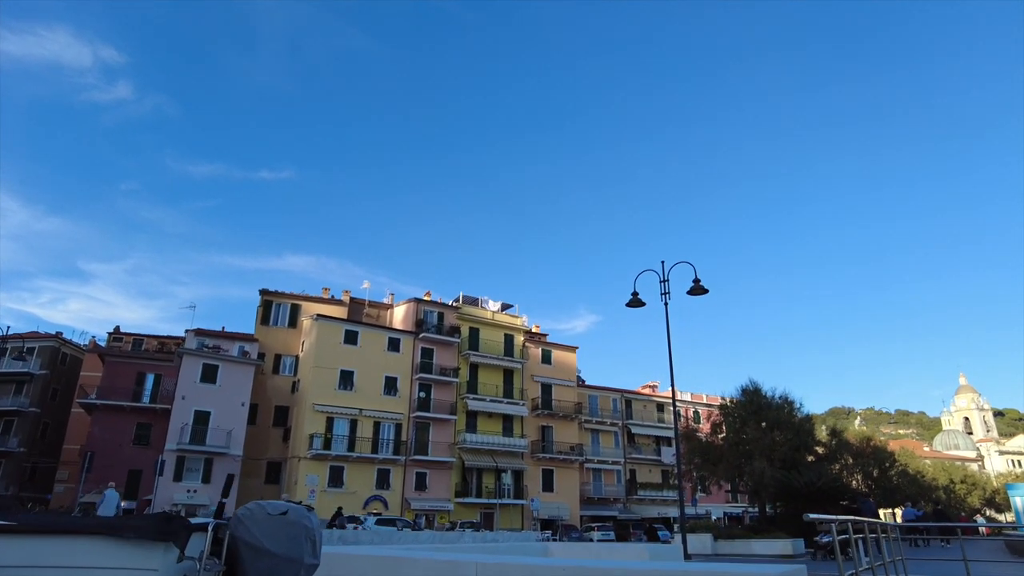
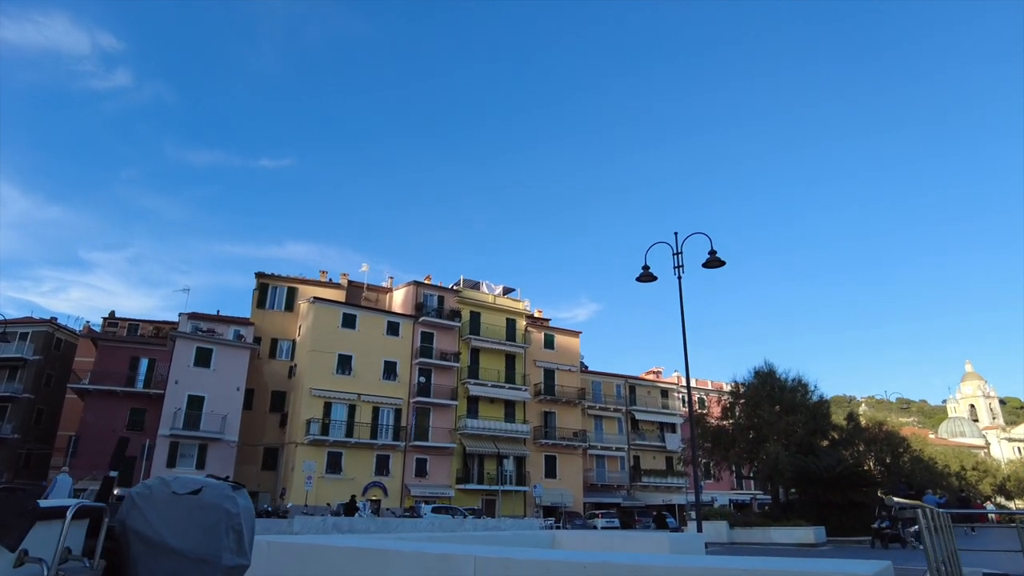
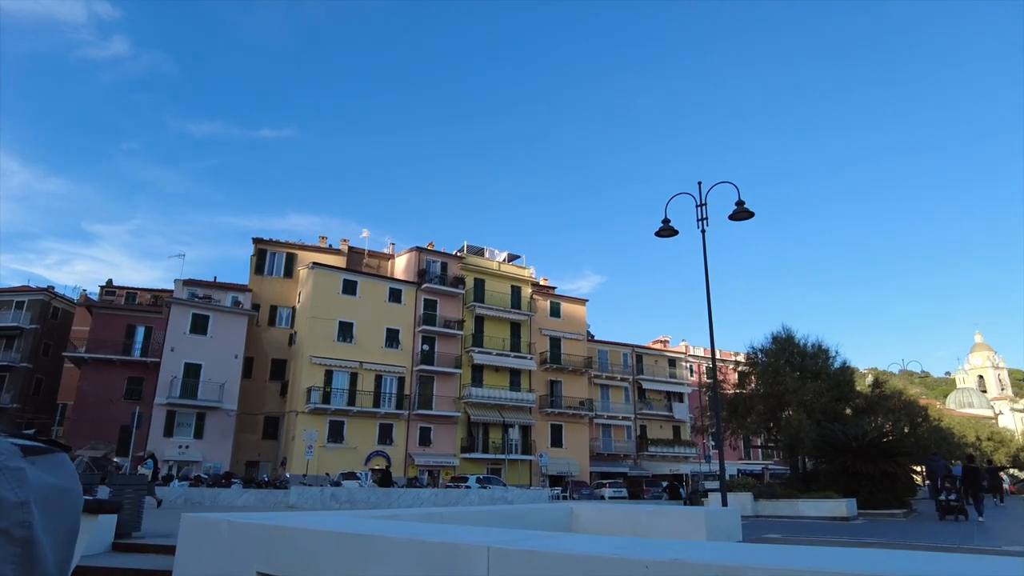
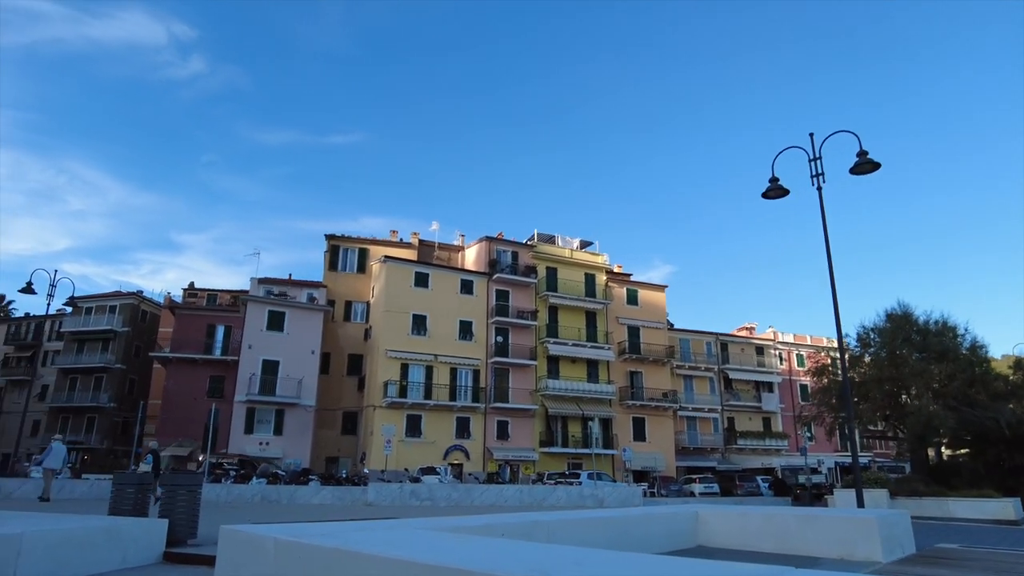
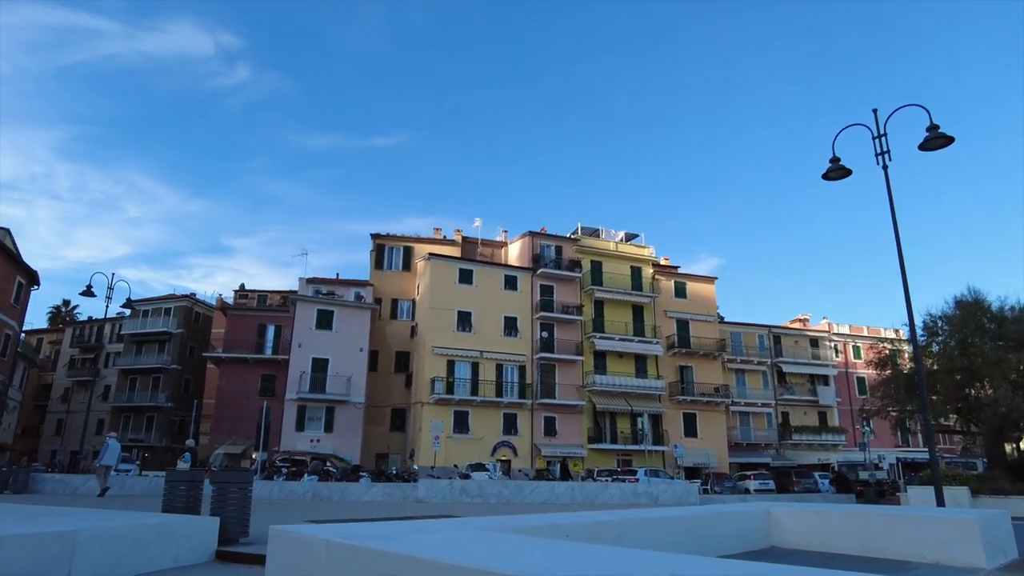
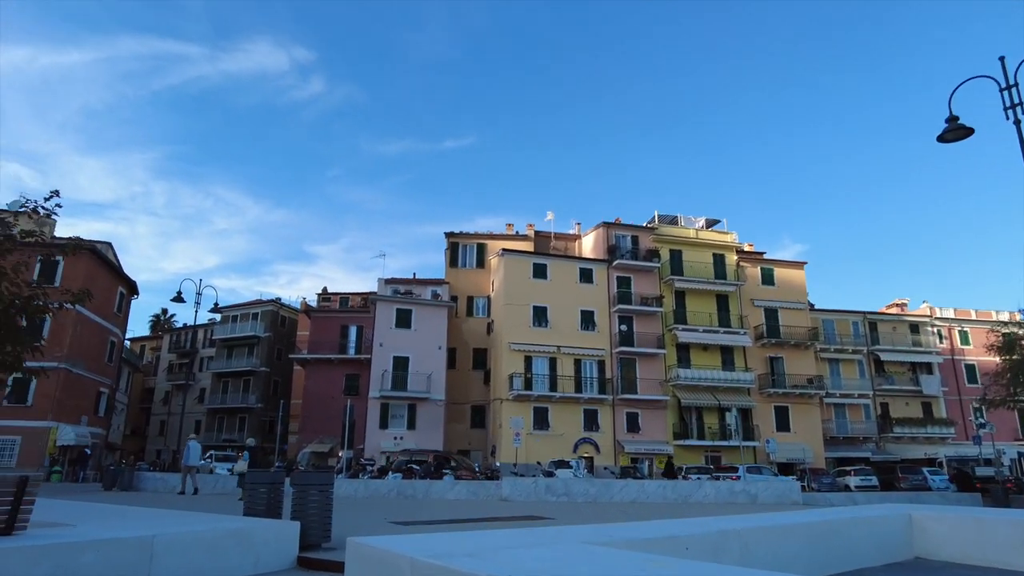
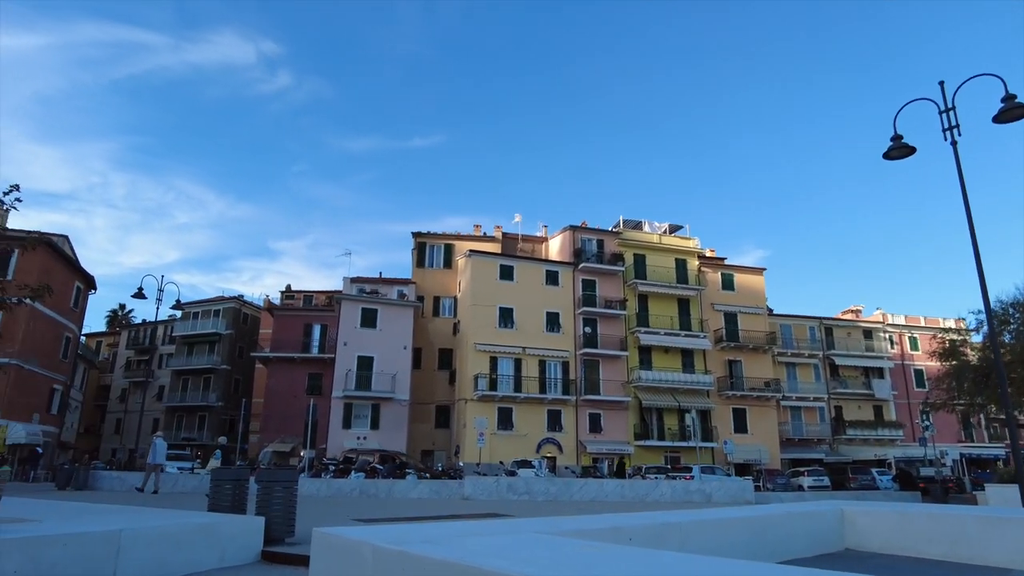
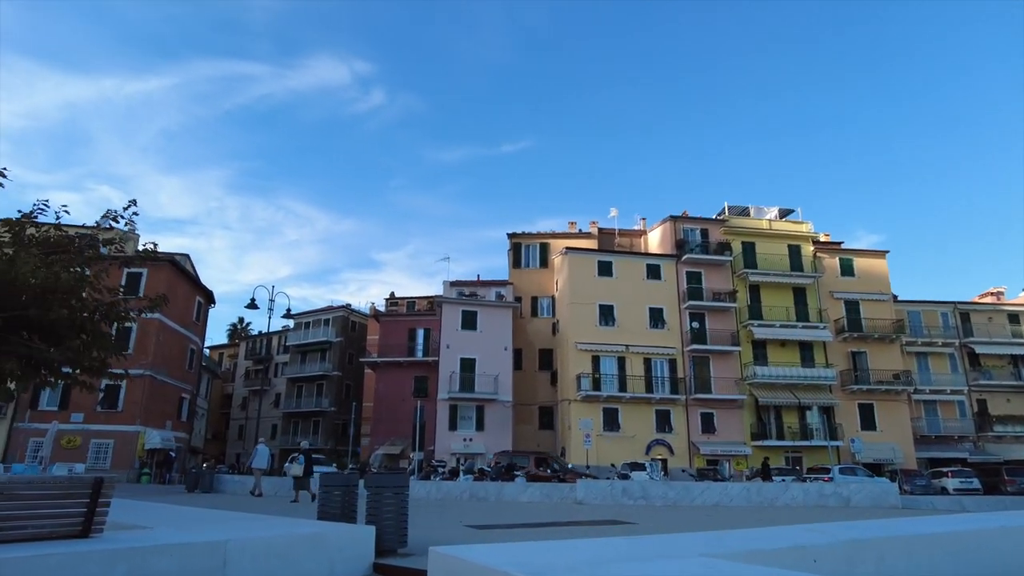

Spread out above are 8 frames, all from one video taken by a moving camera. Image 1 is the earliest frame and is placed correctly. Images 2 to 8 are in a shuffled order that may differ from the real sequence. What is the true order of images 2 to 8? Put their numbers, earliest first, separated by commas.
2, 3, 4, 5, 7, 6, 8
